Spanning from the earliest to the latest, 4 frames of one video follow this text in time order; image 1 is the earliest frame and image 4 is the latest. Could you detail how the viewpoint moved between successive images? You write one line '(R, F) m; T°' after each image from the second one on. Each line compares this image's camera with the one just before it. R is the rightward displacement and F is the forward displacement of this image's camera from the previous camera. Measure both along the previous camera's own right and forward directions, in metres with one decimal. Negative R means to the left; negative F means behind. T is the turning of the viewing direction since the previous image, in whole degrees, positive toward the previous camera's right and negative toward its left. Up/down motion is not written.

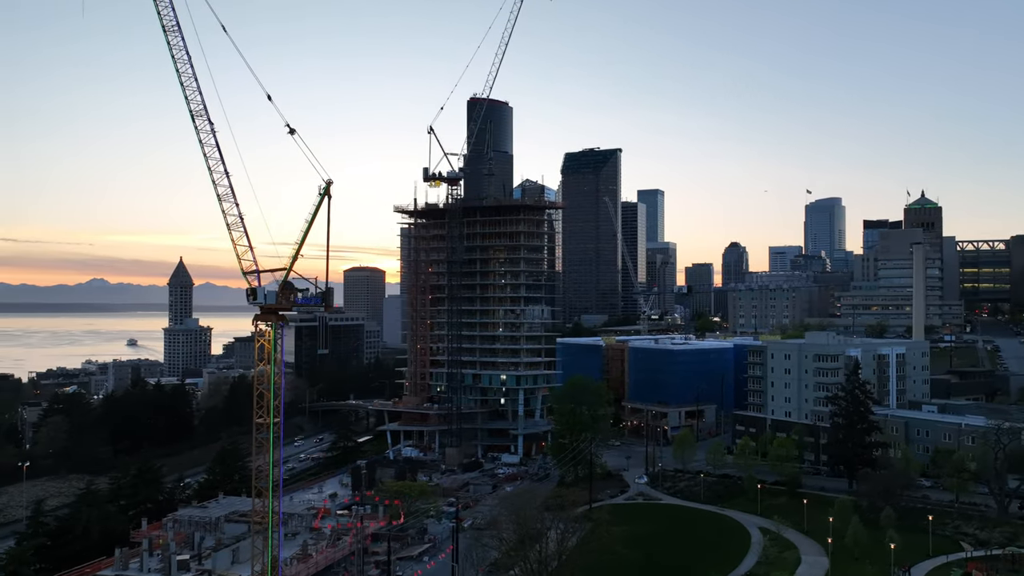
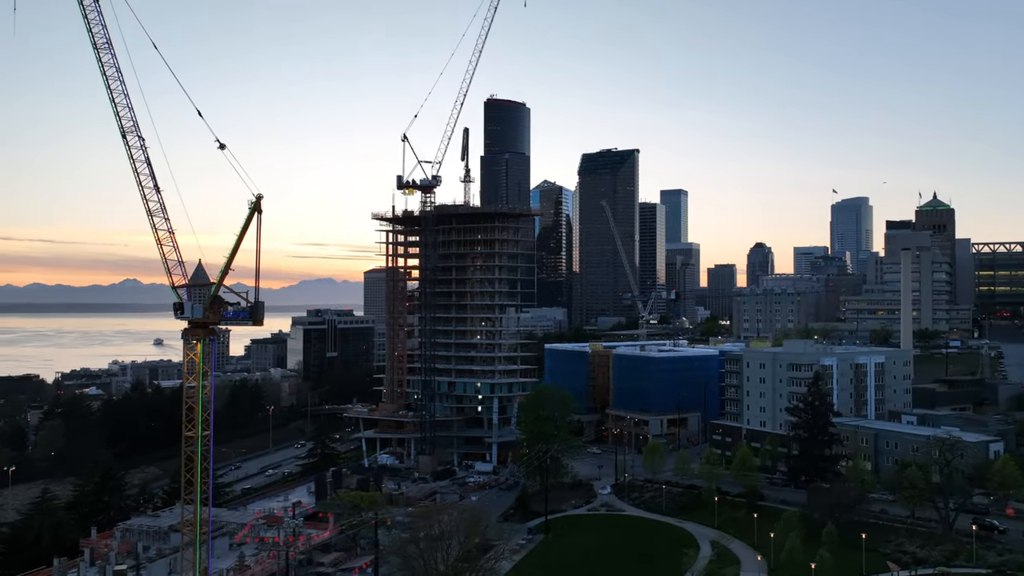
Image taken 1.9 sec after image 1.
(+4.9, +0.2) m; -2°
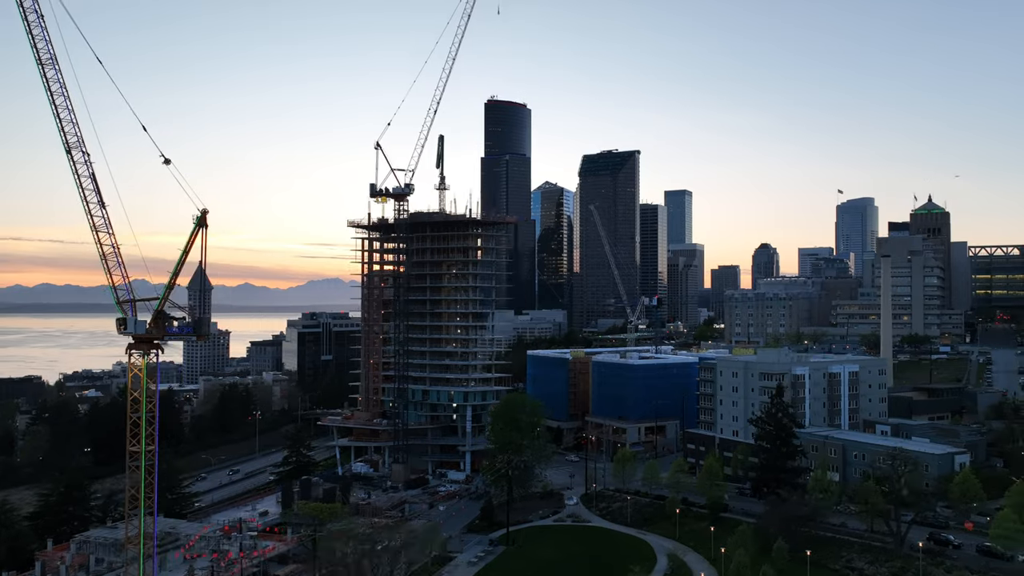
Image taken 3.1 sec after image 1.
(+3.1, +0.2) m; 0°
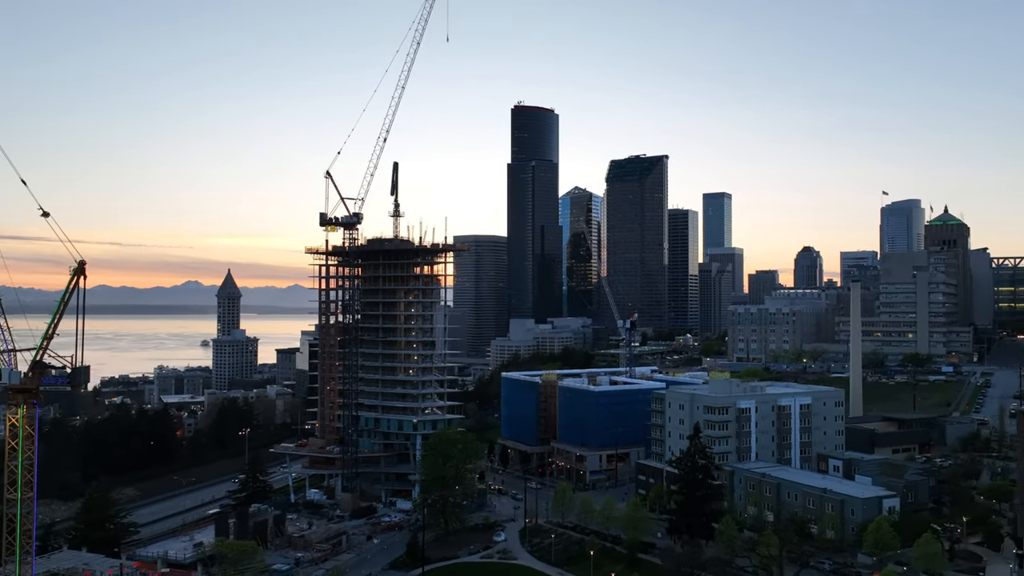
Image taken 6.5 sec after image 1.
(+8.8, +0.5) m; -3°
